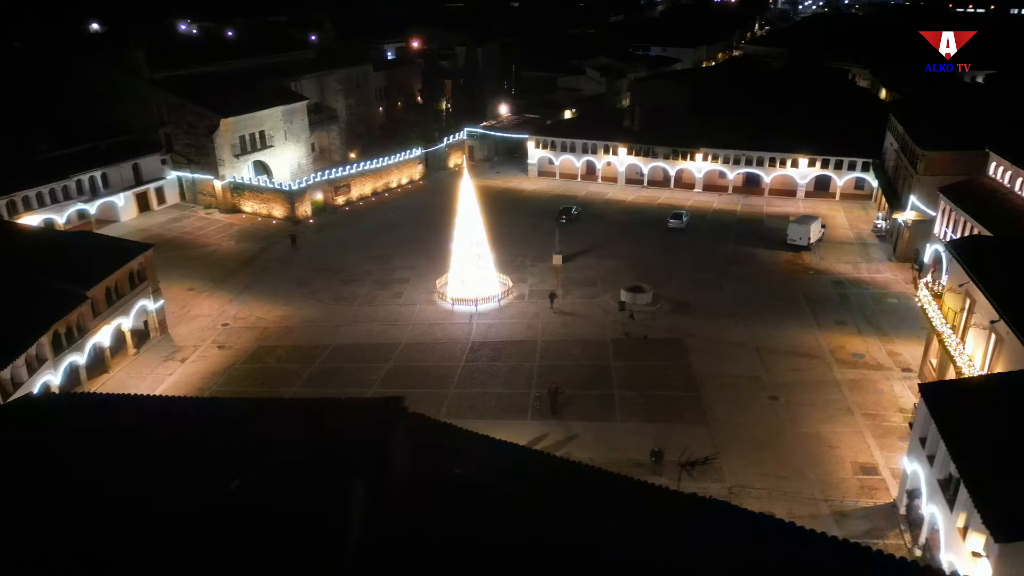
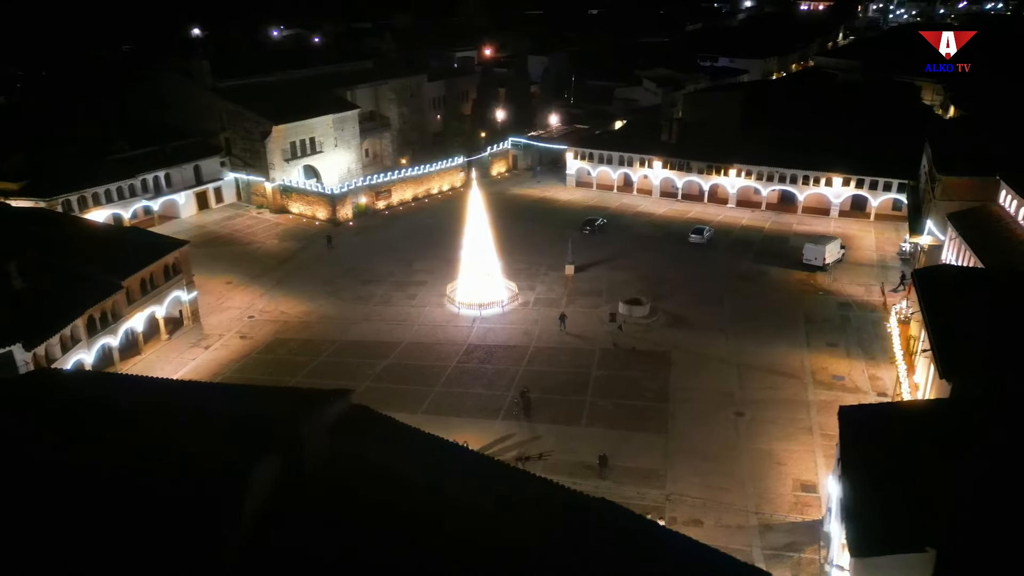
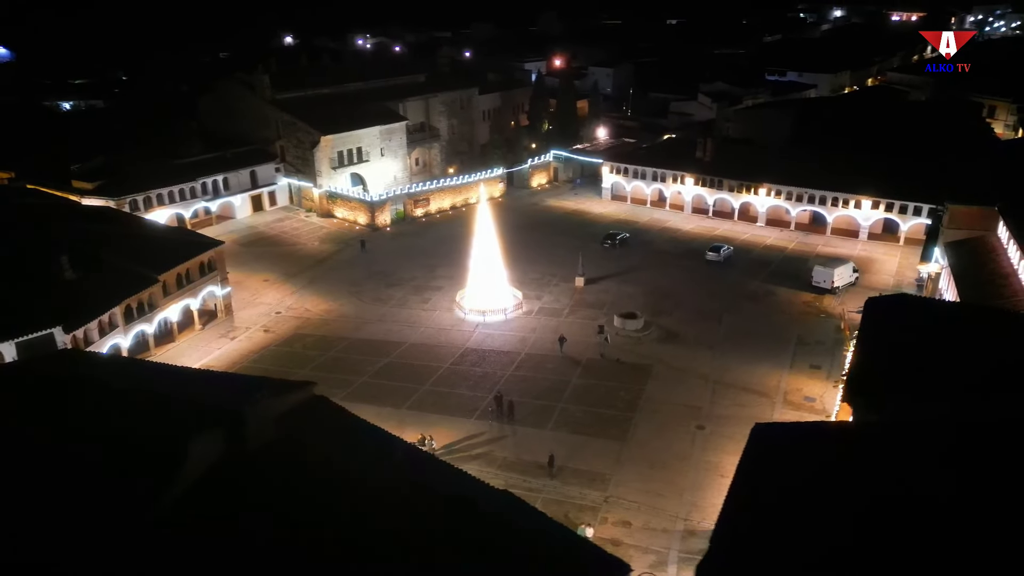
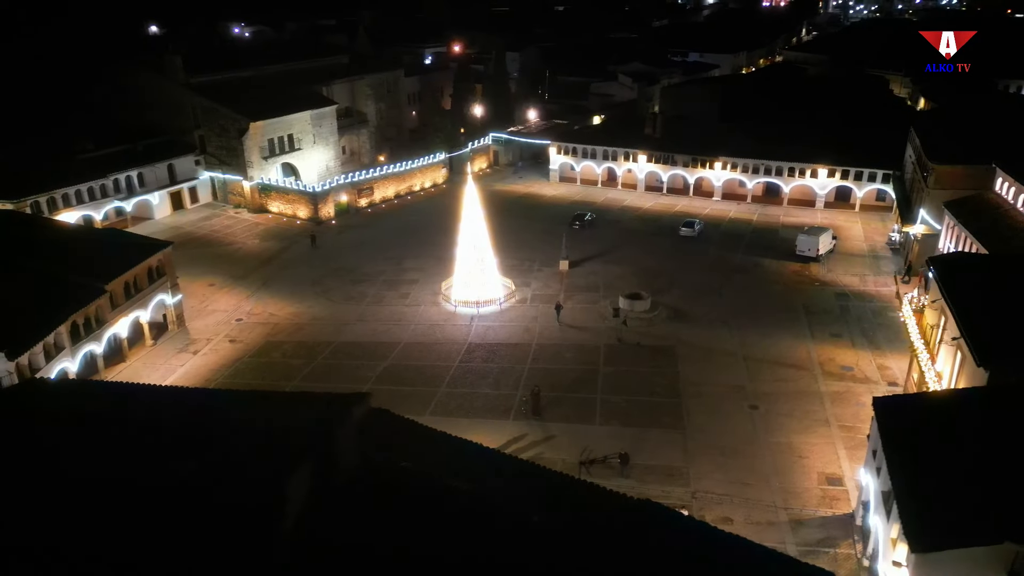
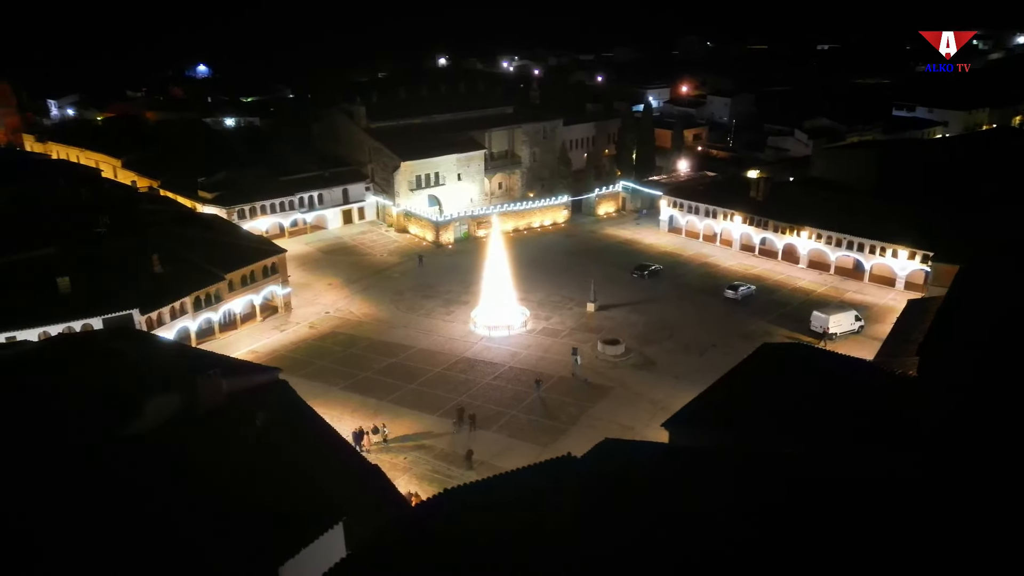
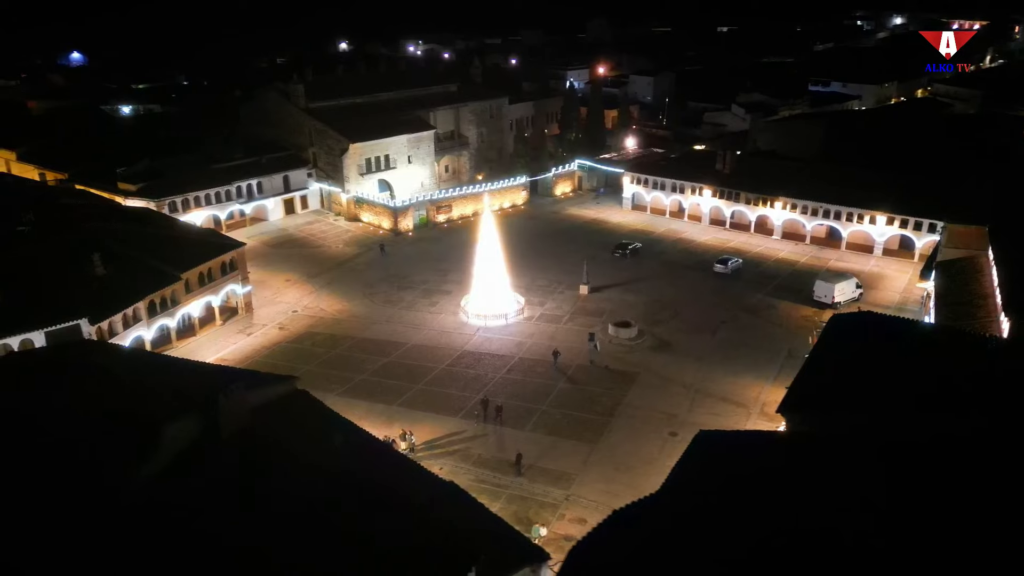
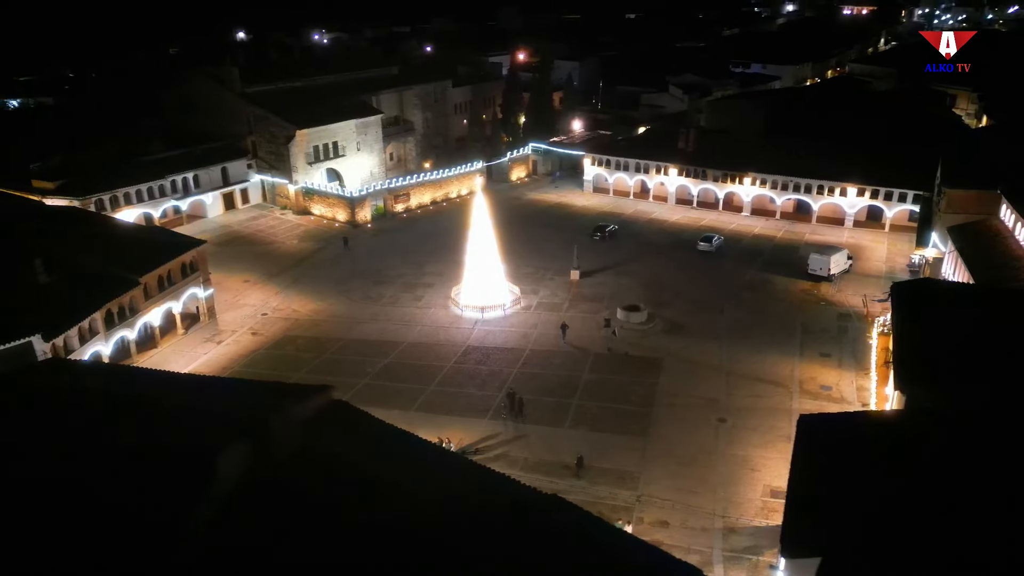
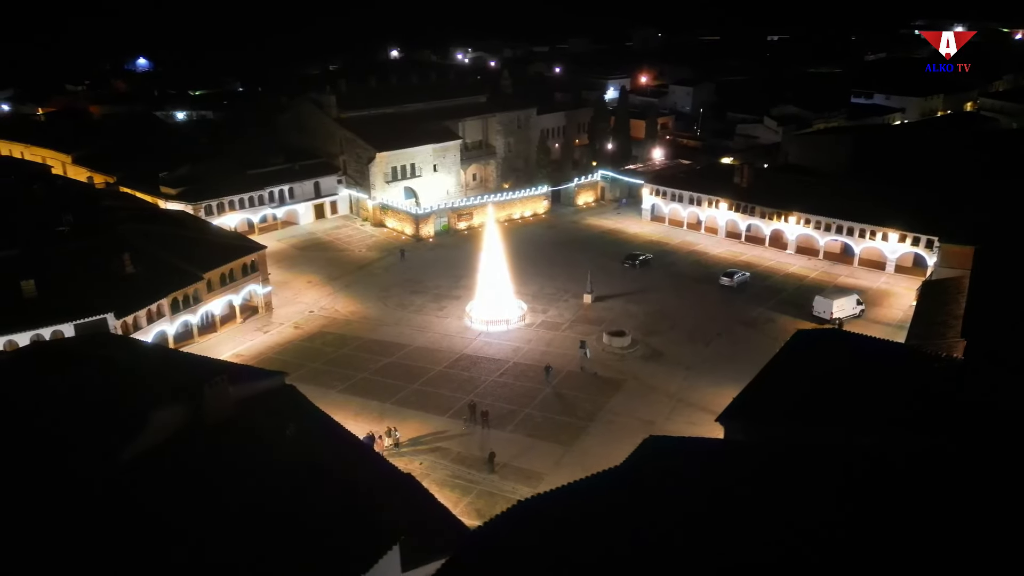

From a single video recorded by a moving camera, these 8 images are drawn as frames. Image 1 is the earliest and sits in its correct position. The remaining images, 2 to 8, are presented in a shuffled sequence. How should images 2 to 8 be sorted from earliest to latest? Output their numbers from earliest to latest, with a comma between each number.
4, 2, 7, 3, 6, 8, 5
